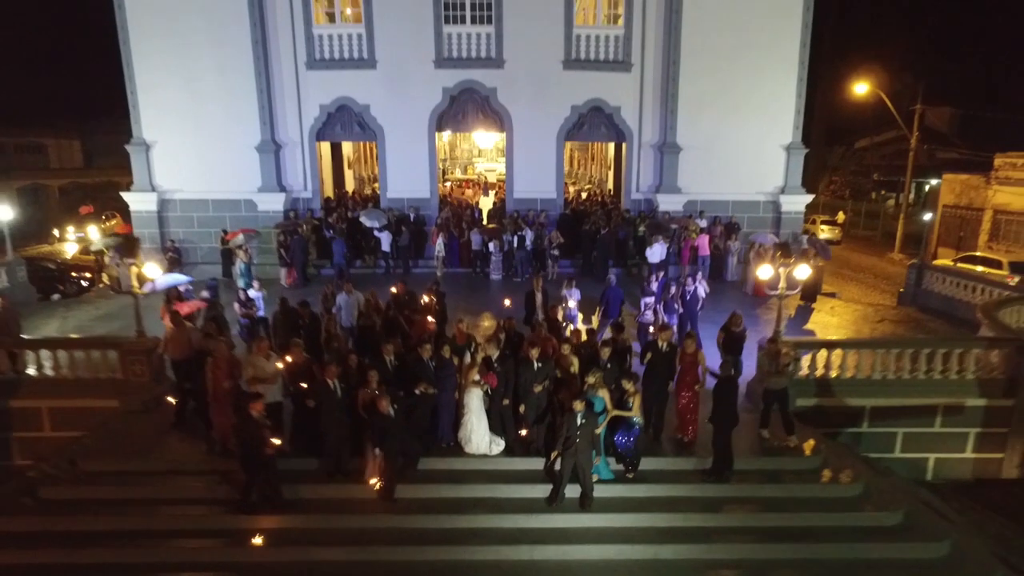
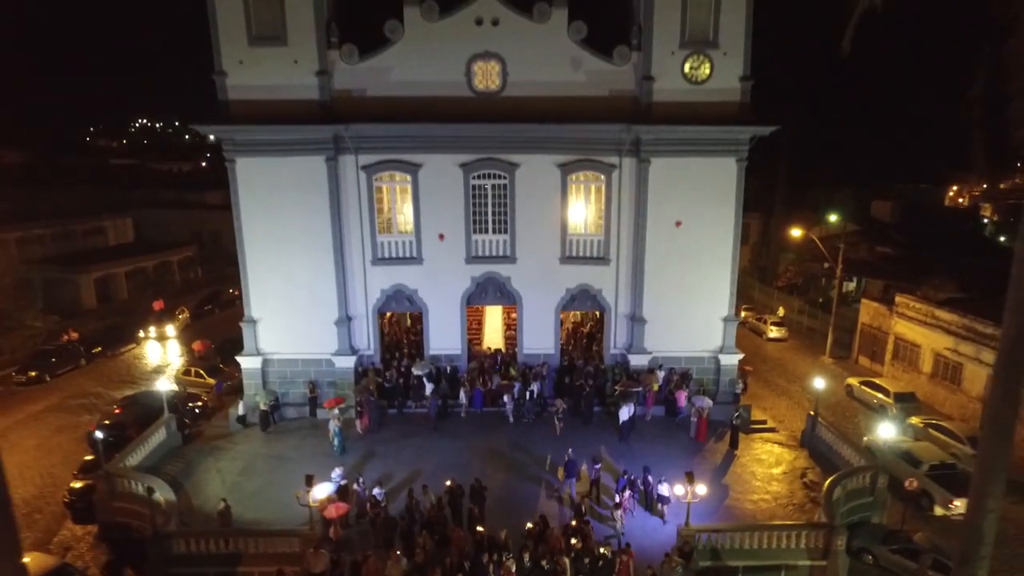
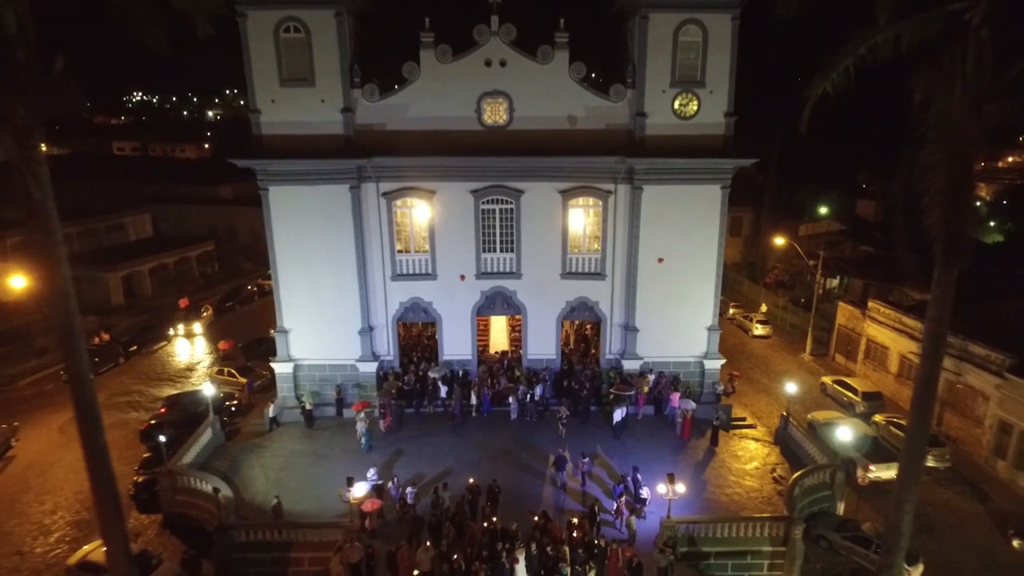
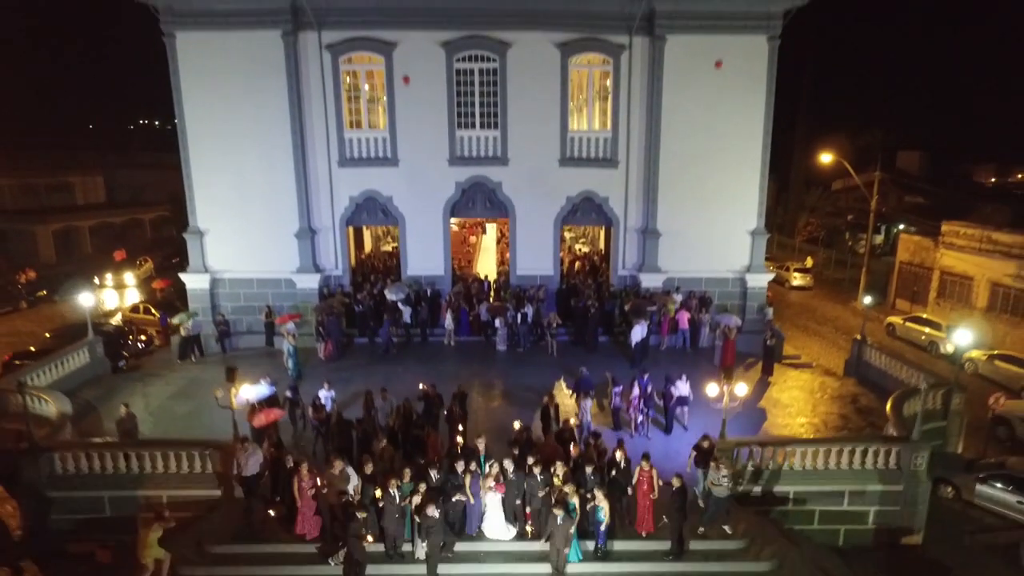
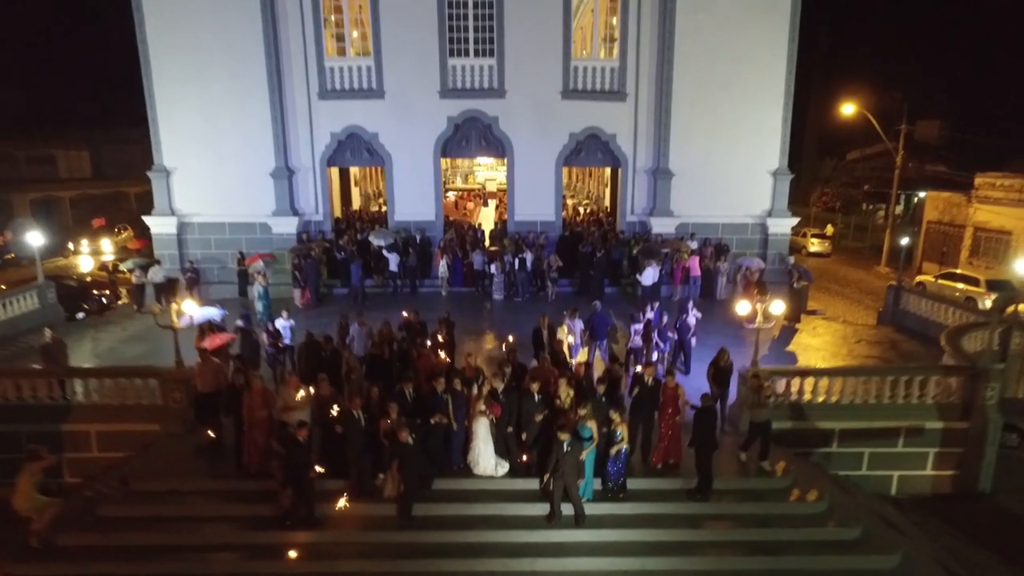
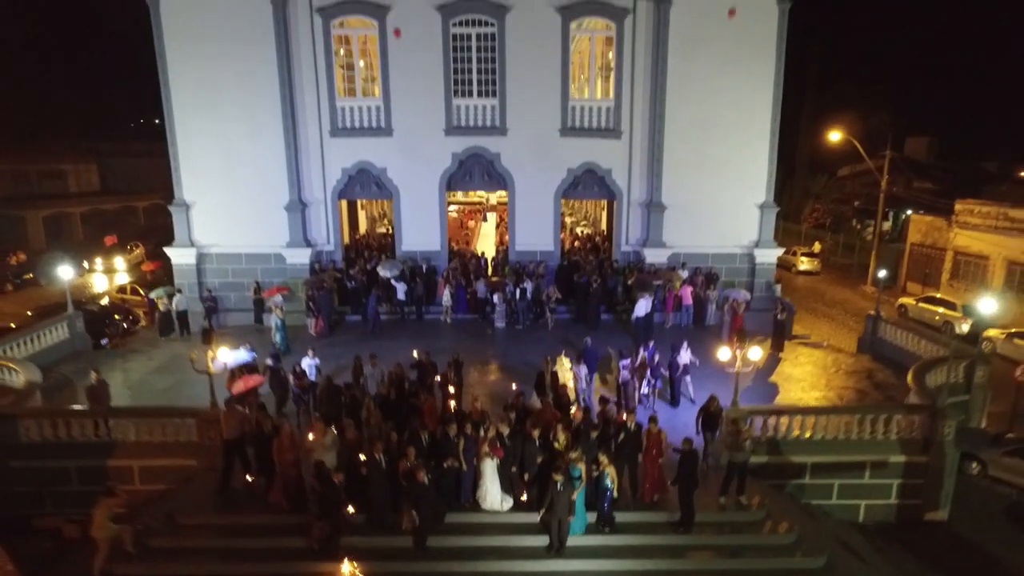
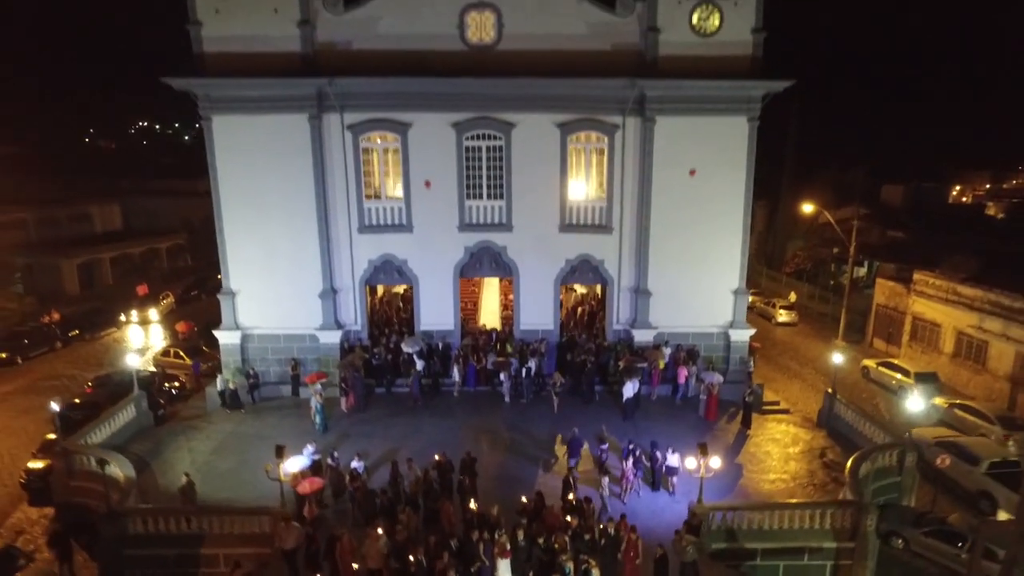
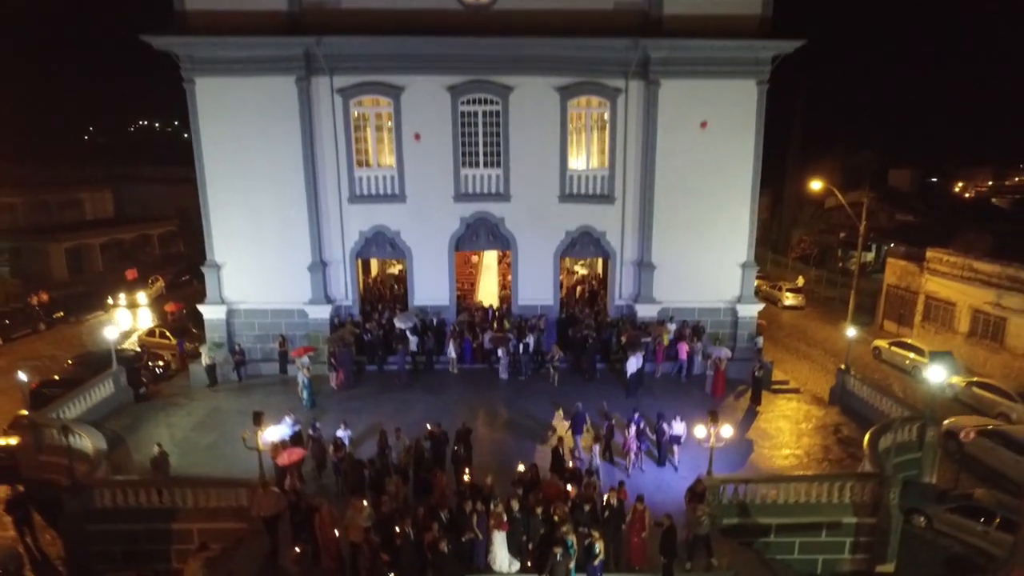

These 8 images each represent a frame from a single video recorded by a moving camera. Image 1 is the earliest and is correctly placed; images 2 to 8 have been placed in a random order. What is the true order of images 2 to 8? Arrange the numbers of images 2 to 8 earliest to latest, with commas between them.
5, 6, 4, 8, 7, 2, 3
